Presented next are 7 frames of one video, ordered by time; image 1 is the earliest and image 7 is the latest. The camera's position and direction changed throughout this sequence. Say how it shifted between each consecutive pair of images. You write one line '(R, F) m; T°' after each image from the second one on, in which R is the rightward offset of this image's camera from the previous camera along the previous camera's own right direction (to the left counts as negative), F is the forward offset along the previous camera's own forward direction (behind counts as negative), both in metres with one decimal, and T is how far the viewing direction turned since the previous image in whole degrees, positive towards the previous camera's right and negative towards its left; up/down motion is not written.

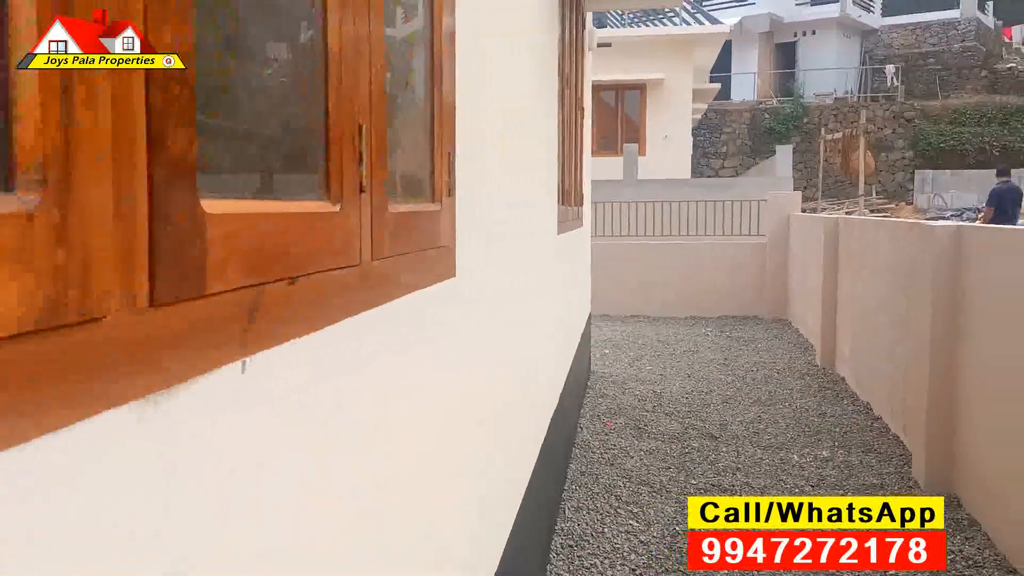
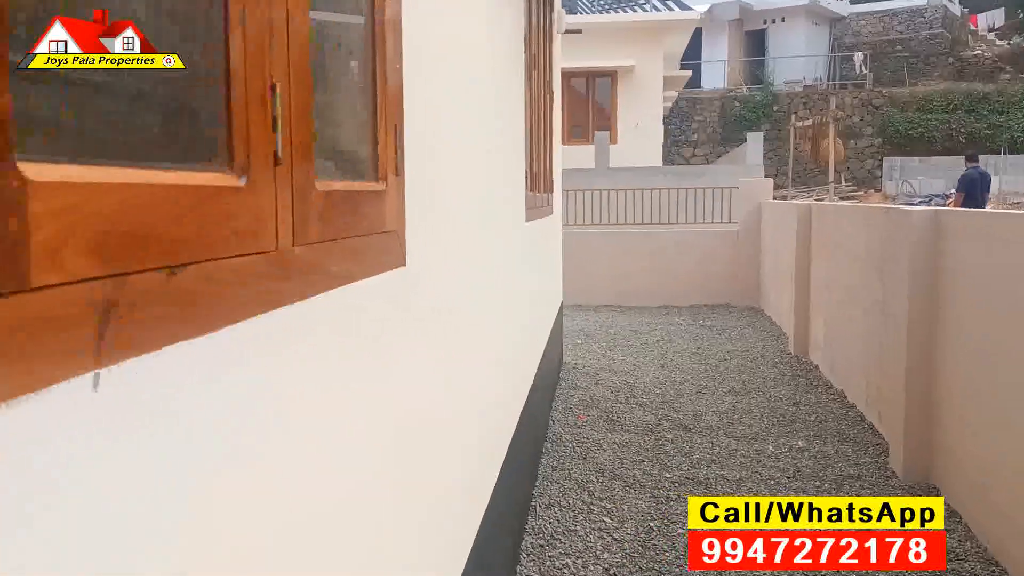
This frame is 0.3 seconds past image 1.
(0.0, +0.1) m; +2°
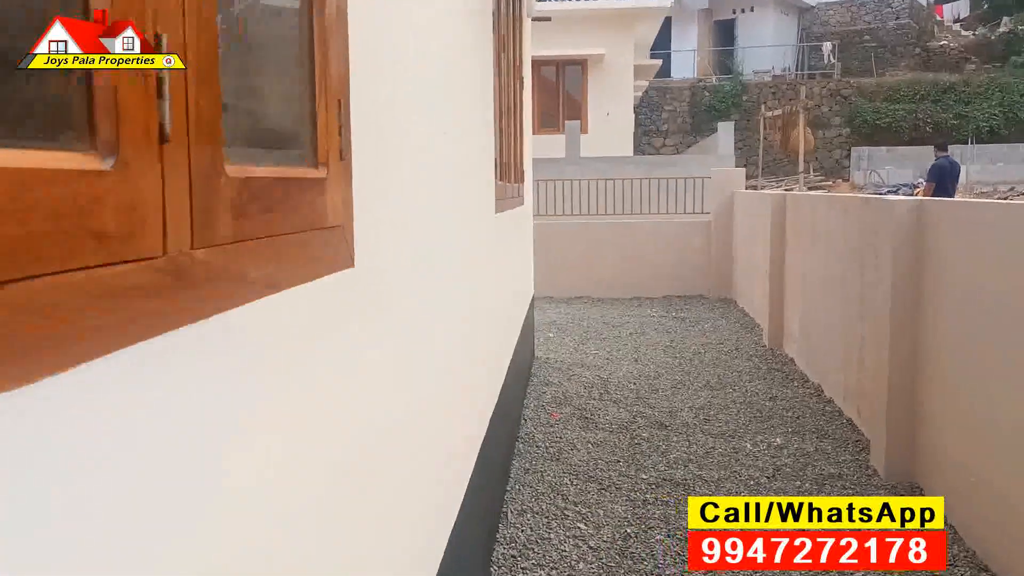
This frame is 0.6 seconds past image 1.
(0.0, +0.2) m; +2°
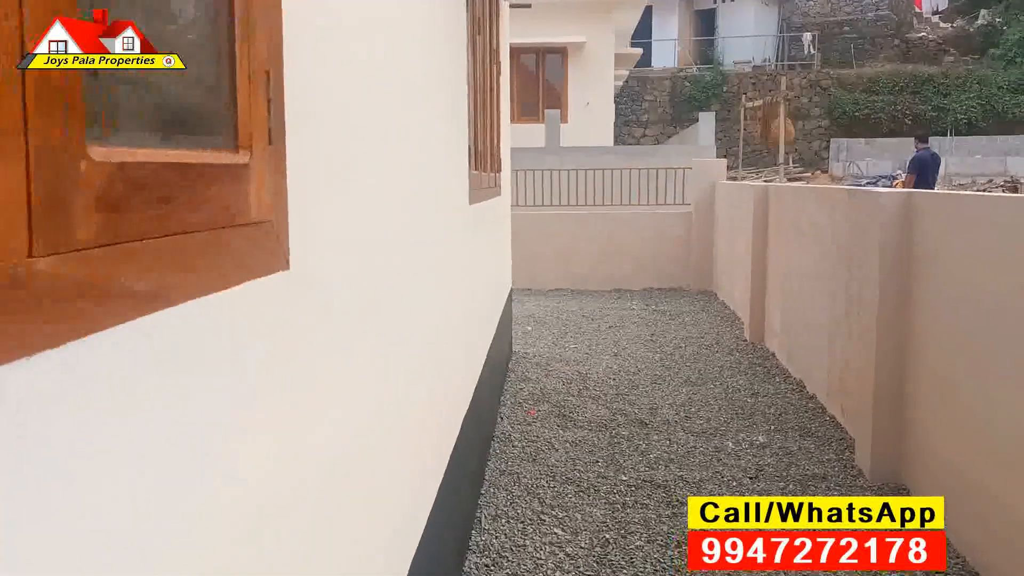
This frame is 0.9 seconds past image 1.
(0.0, +0.2) m; +1°
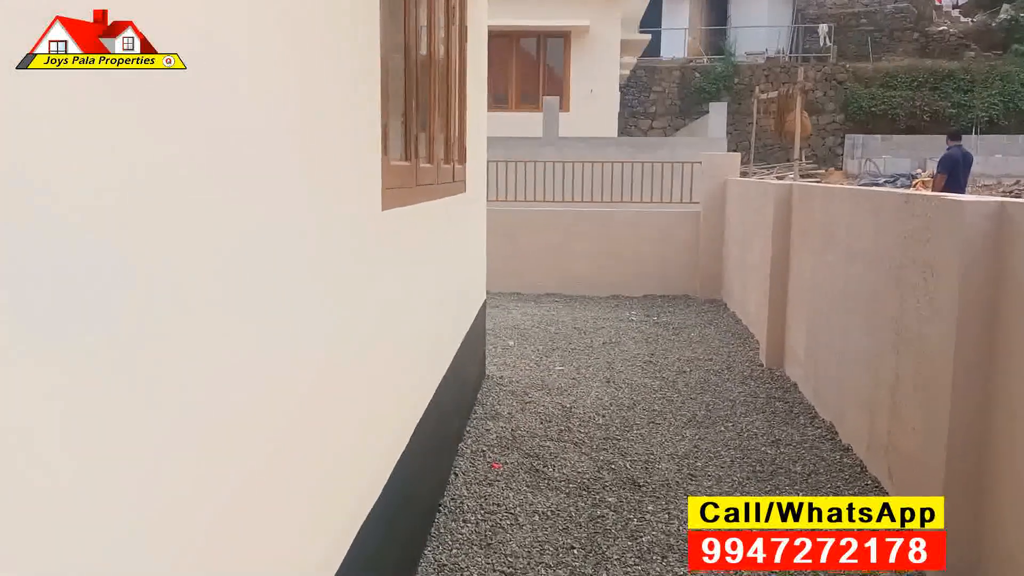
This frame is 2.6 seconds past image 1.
(+0.2, +0.9) m; 0°
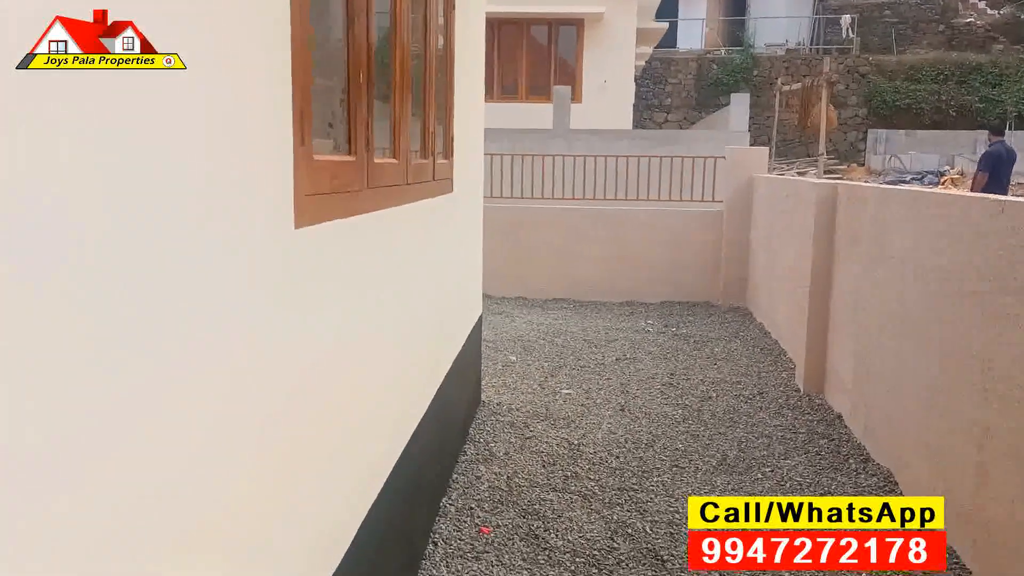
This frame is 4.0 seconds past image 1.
(+0.1, +0.7) m; -1°
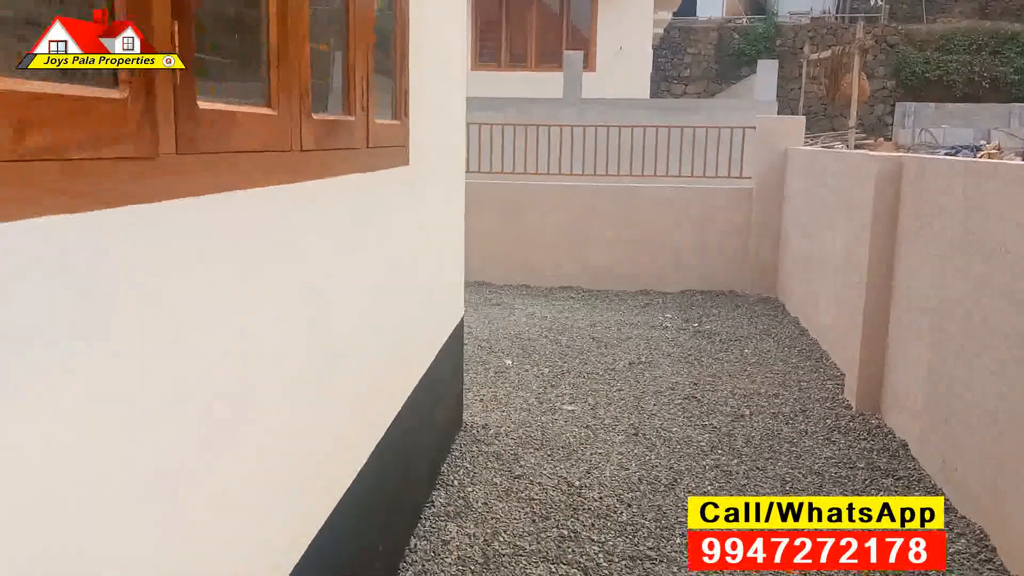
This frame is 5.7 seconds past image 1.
(+0.1, +0.8) m; -1°
